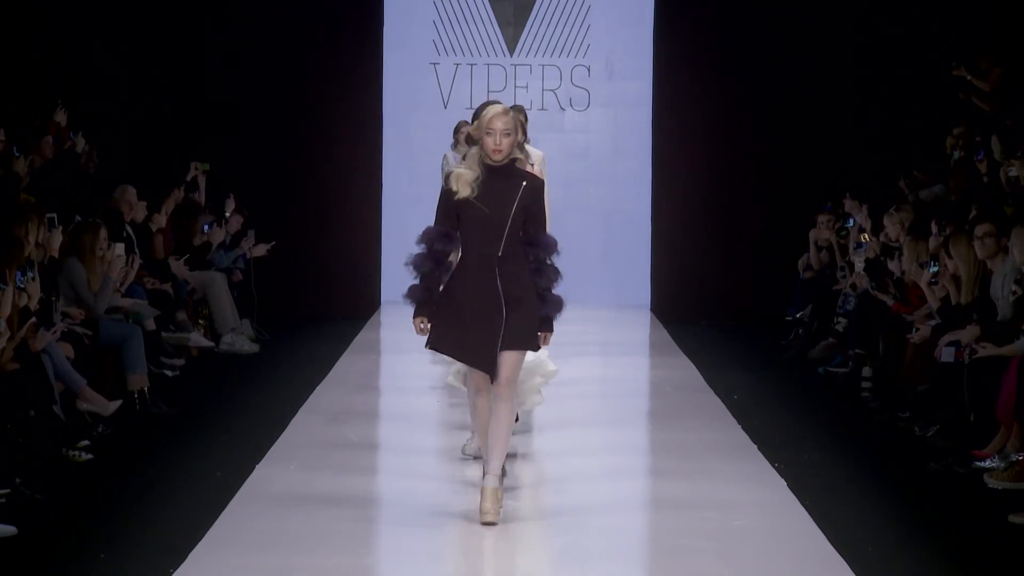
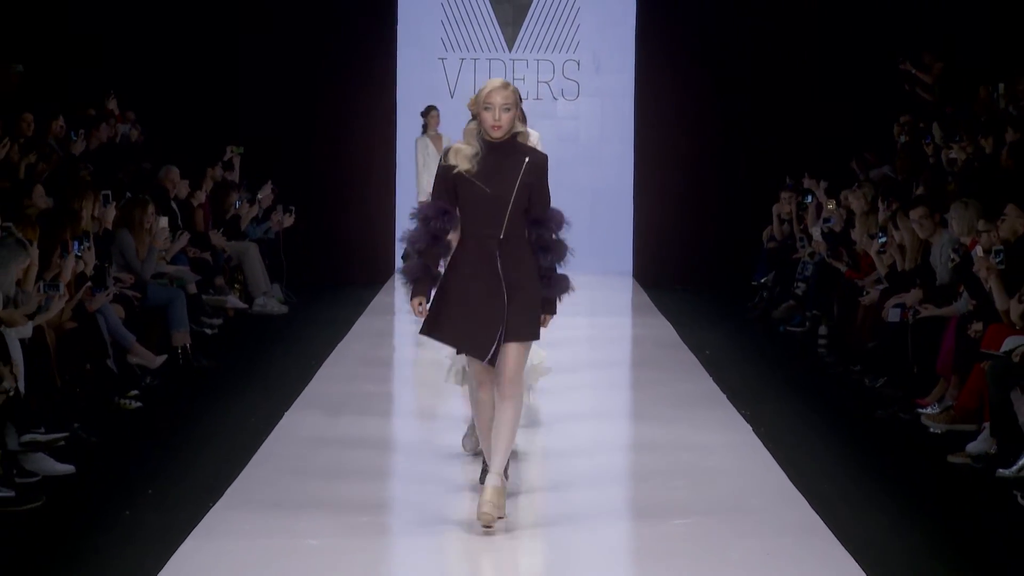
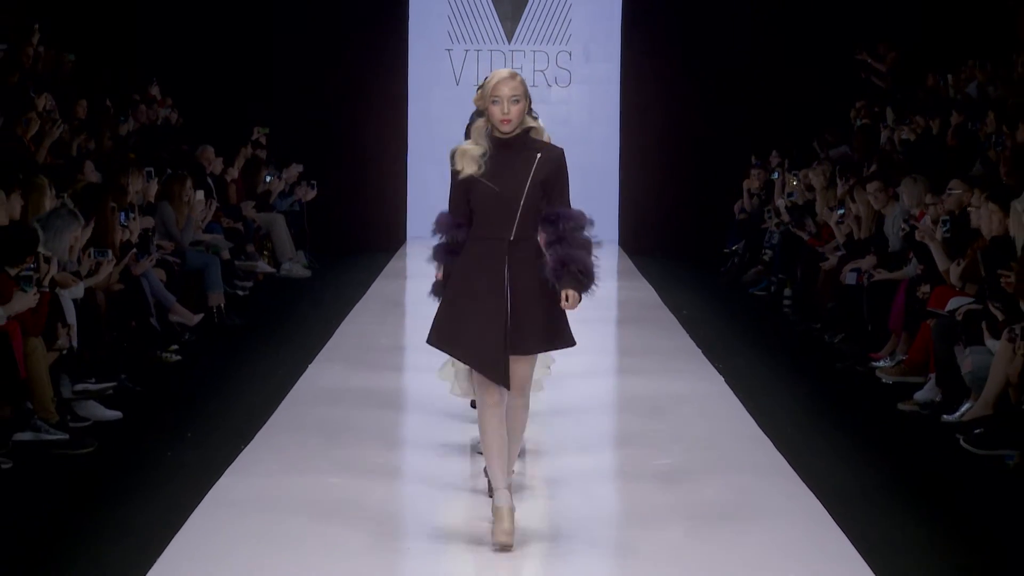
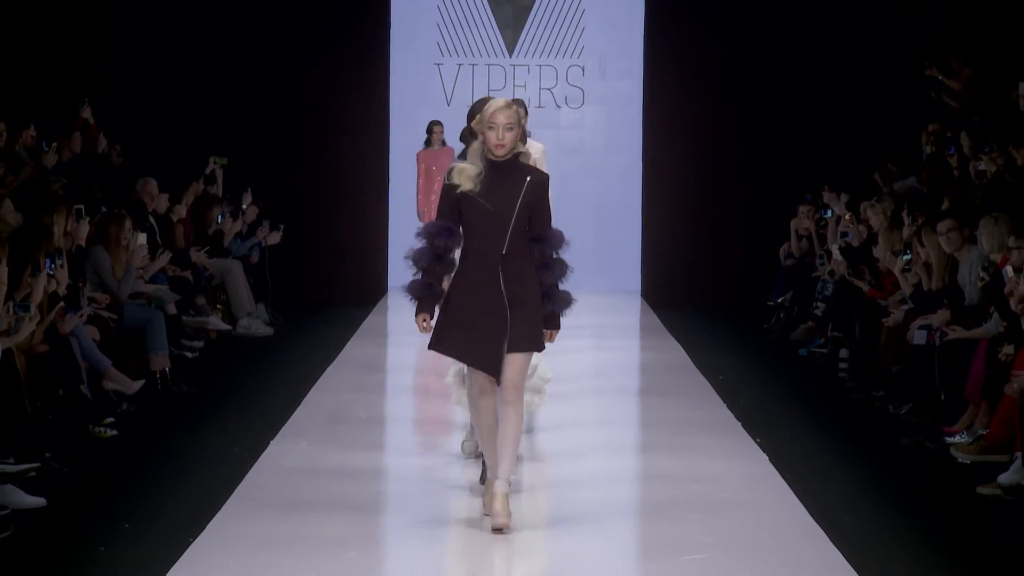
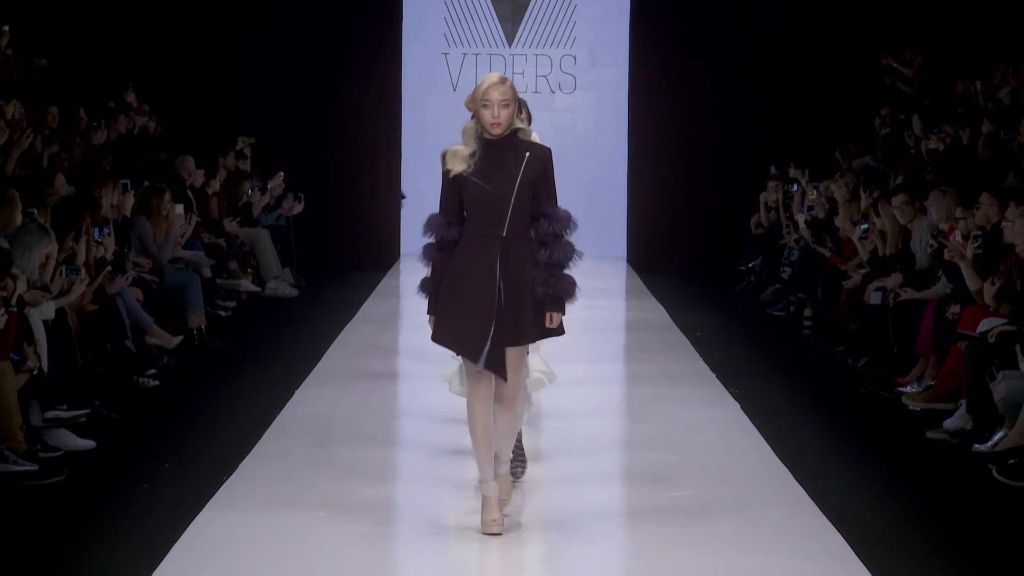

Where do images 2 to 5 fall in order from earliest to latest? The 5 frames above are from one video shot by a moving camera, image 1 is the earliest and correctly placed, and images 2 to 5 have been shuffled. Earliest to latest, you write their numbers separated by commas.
4, 2, 5, 3
